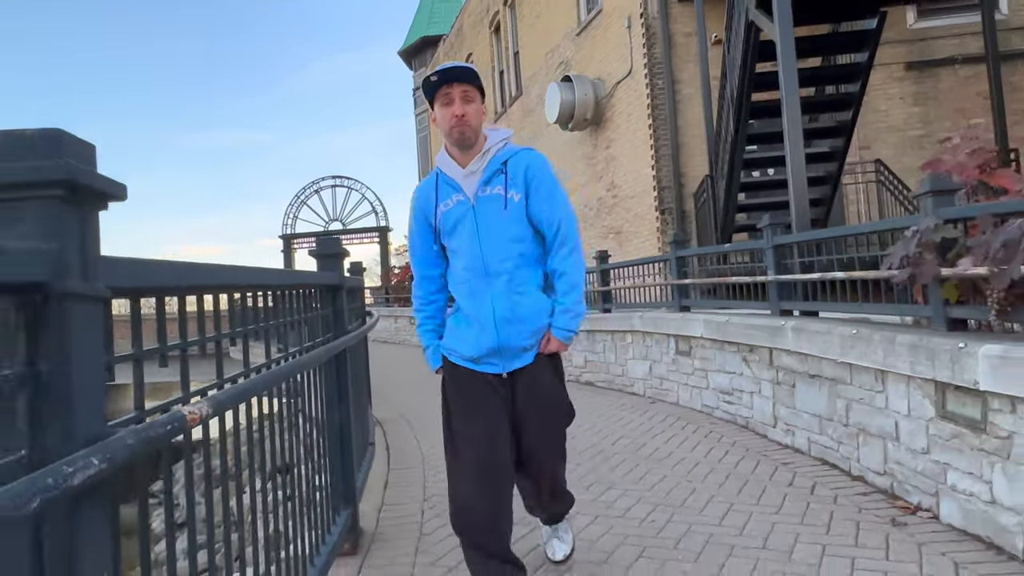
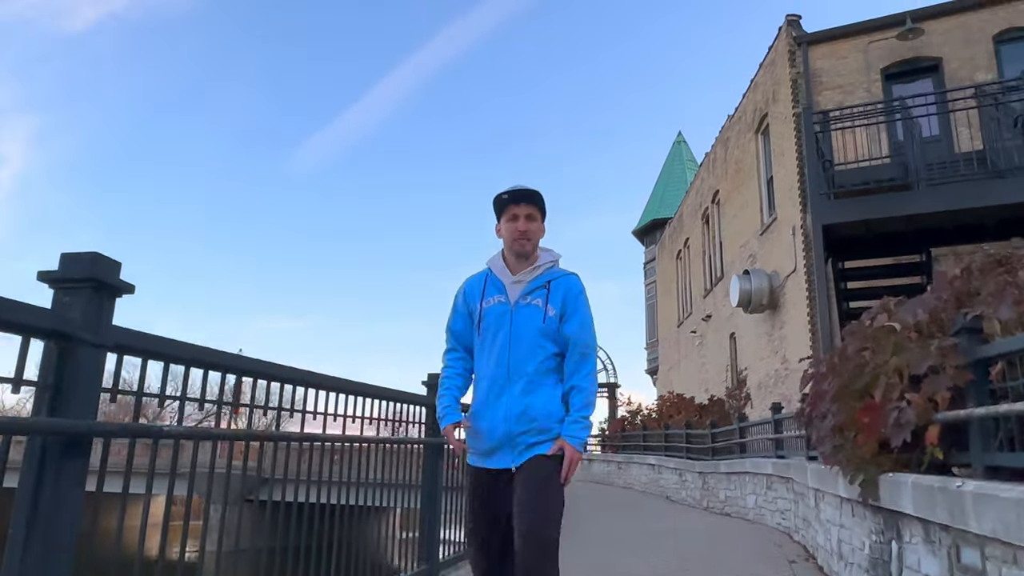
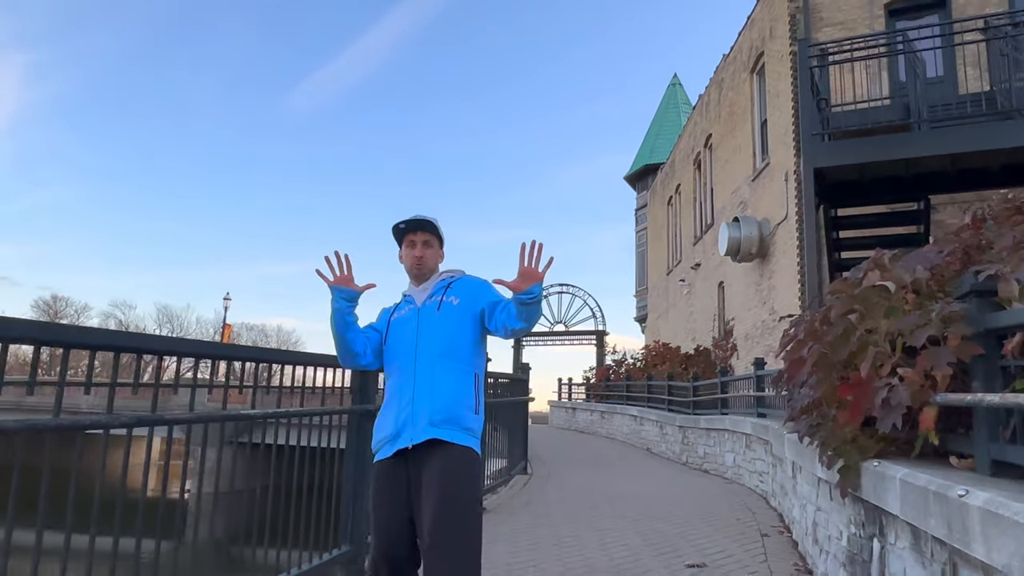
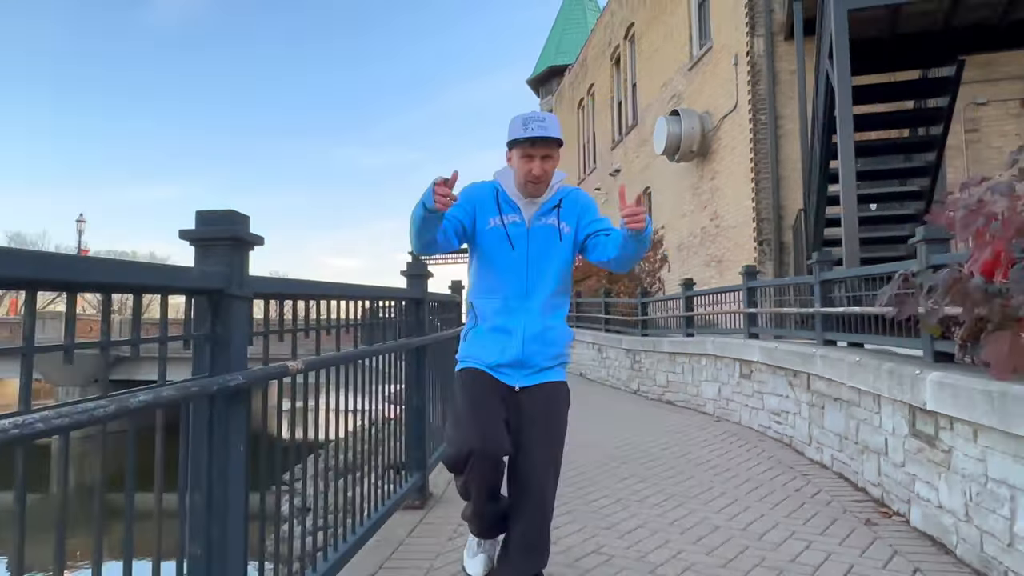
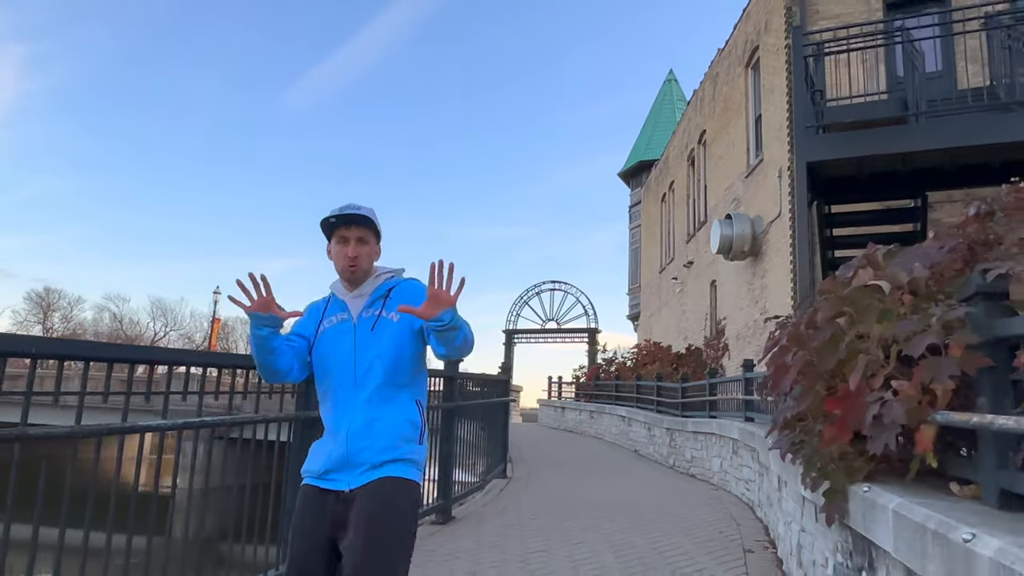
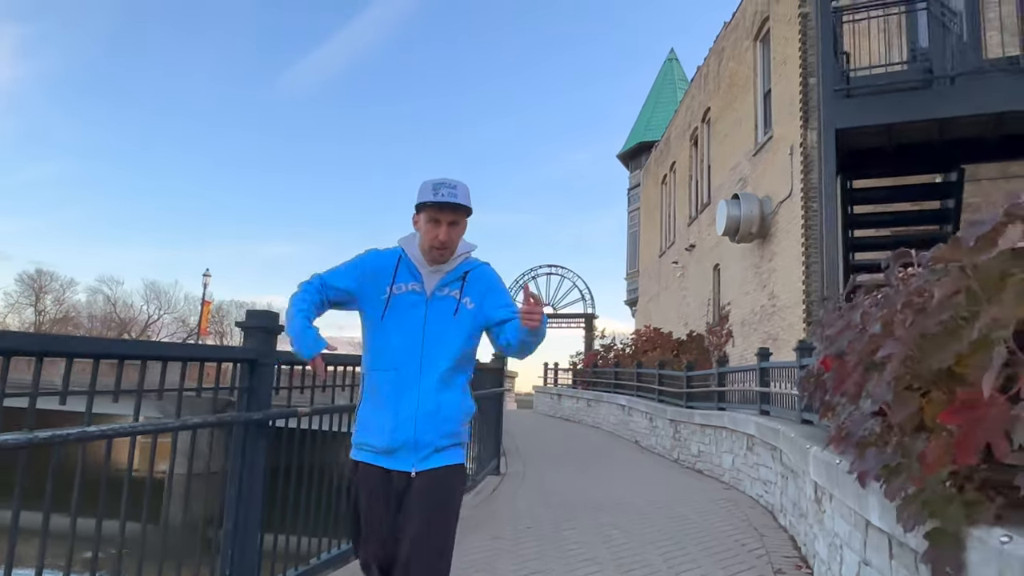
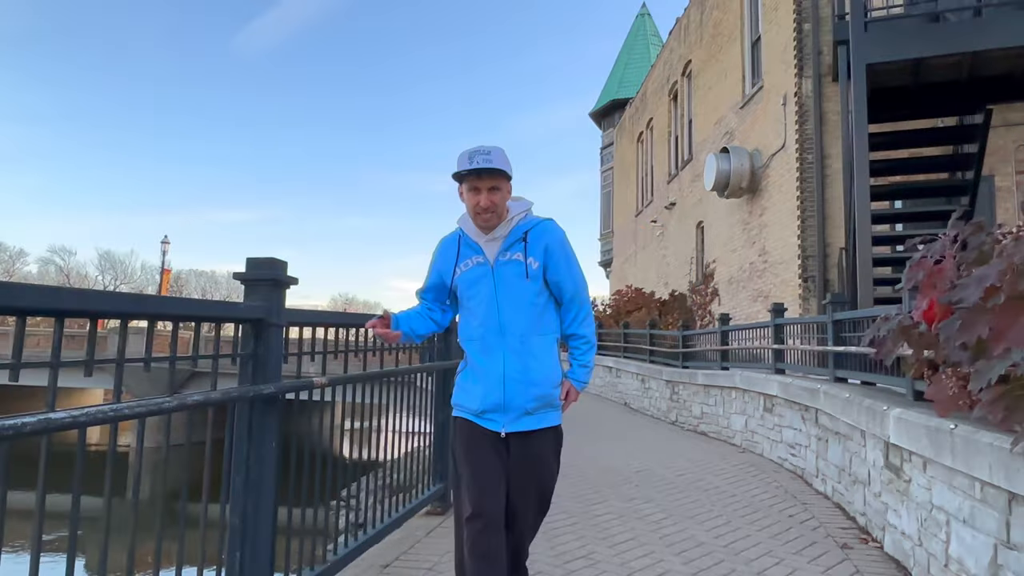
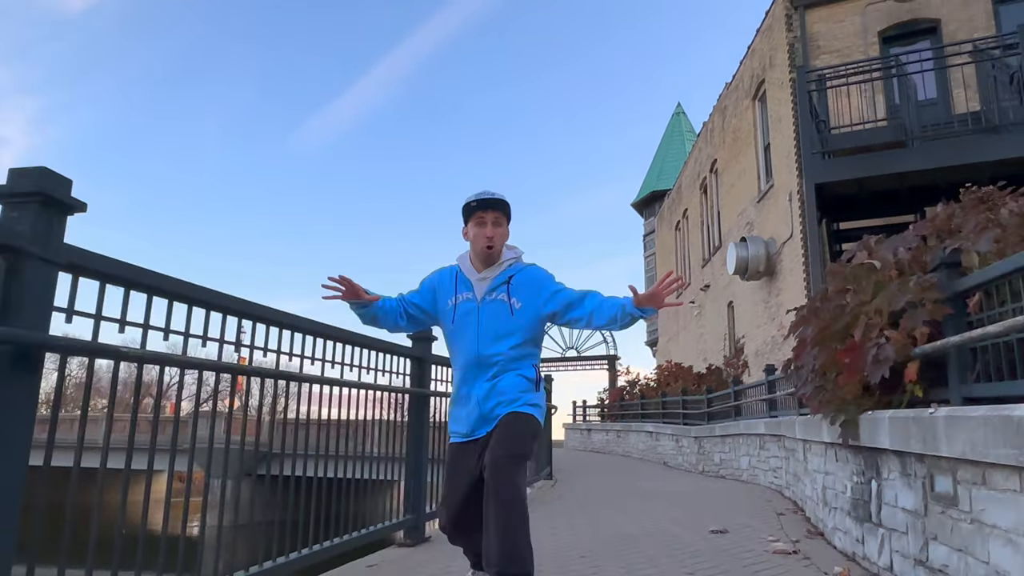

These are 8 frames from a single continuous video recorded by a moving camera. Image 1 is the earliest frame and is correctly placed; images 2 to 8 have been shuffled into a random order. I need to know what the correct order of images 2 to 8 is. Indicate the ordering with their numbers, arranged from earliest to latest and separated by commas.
4, 7, 6, 5, 3, 8, 2
